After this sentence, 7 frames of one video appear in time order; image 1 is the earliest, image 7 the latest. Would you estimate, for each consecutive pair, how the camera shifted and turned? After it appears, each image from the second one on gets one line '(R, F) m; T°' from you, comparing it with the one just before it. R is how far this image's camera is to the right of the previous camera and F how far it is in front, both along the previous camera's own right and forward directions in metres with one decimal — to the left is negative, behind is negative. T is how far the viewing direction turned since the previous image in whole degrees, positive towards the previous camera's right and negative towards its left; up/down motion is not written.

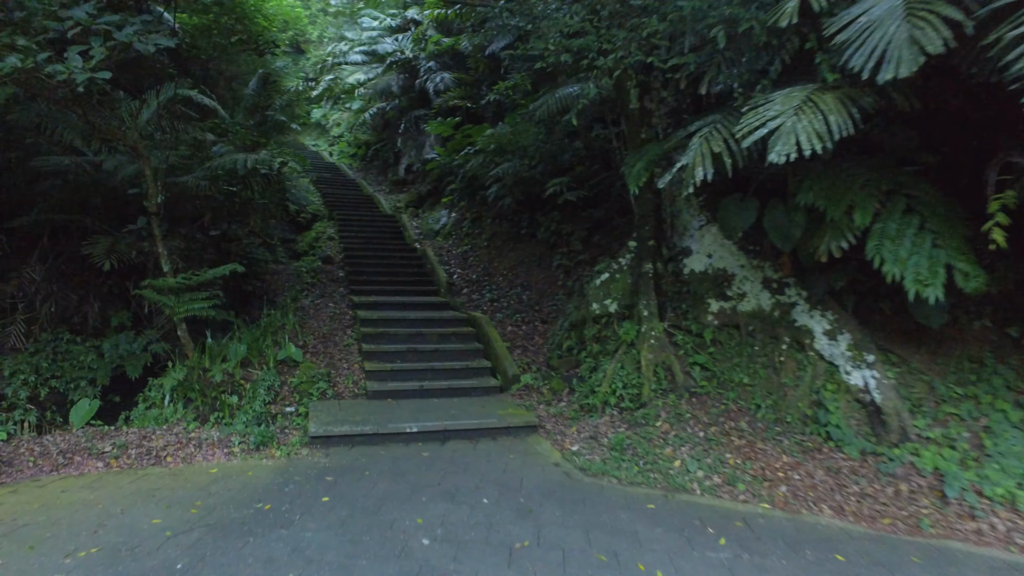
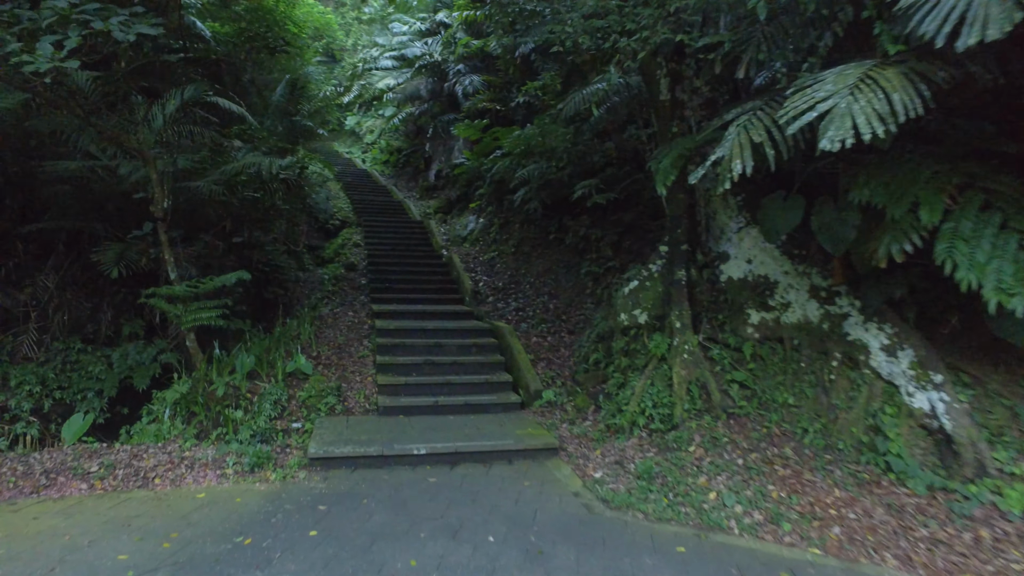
(+0.1, +0.3) m; -3°
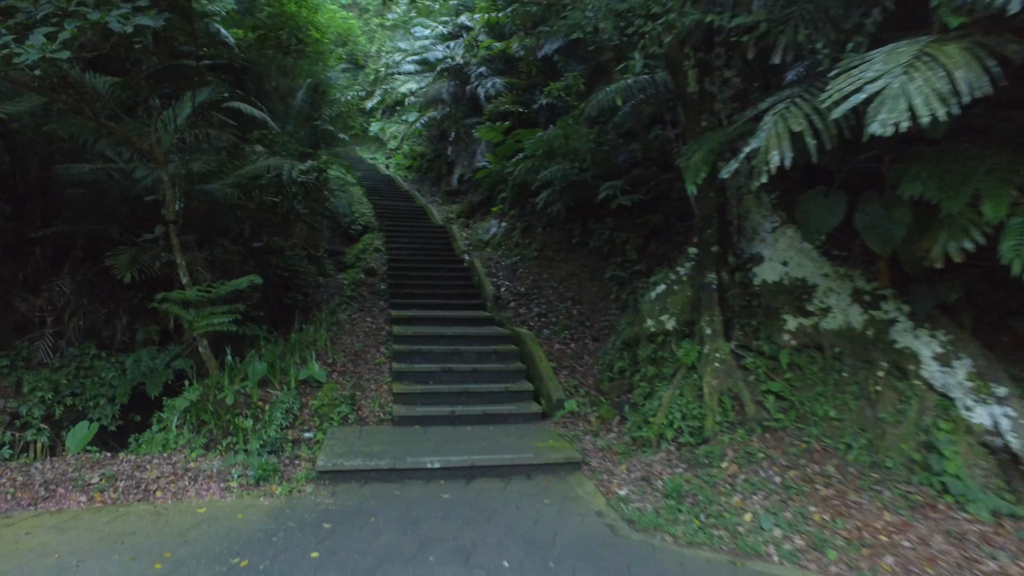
(0.0, +0.2) m; -2°
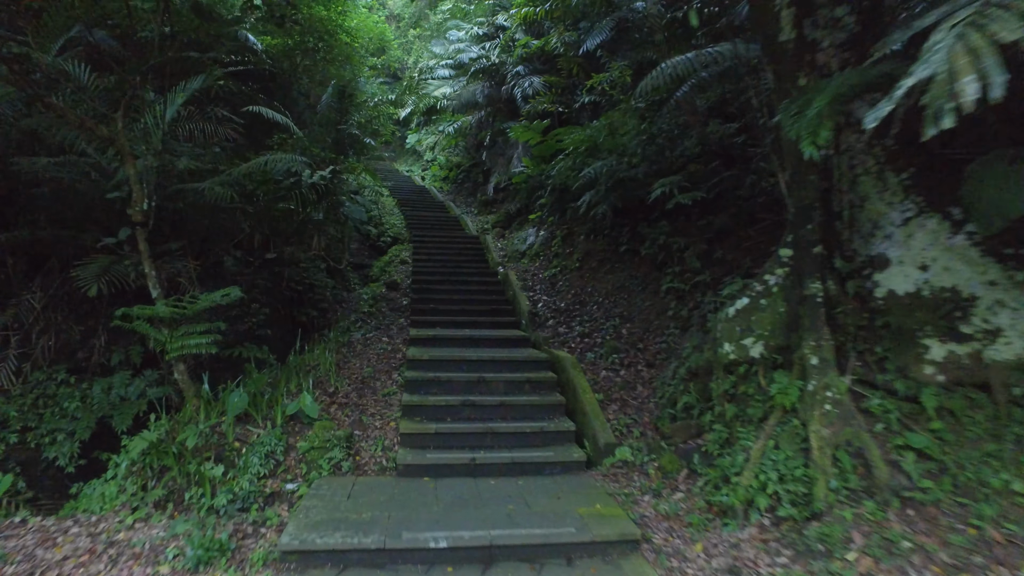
(0.0, +0.9) m; -4°
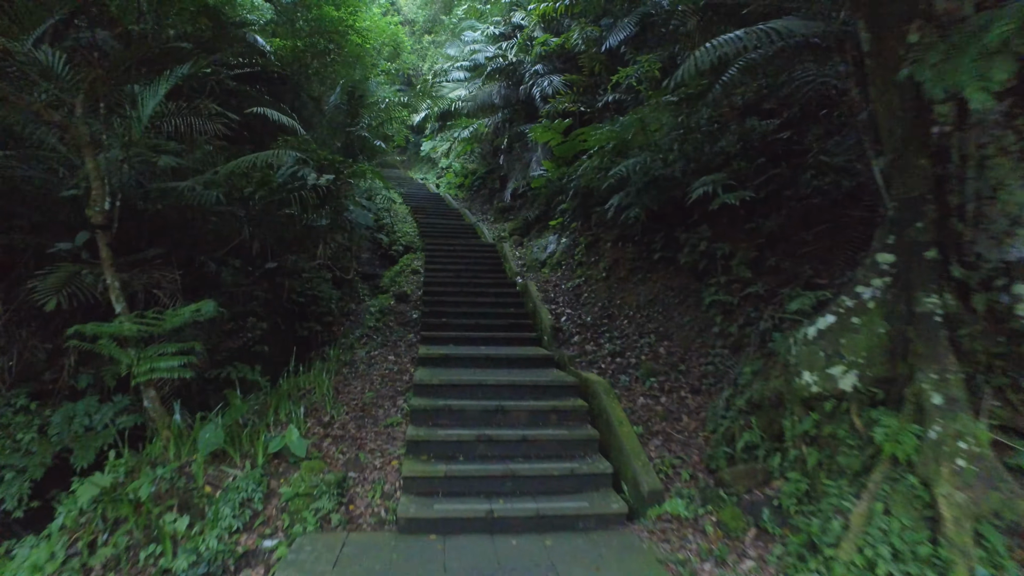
(0.0, +0.6) m; -1°
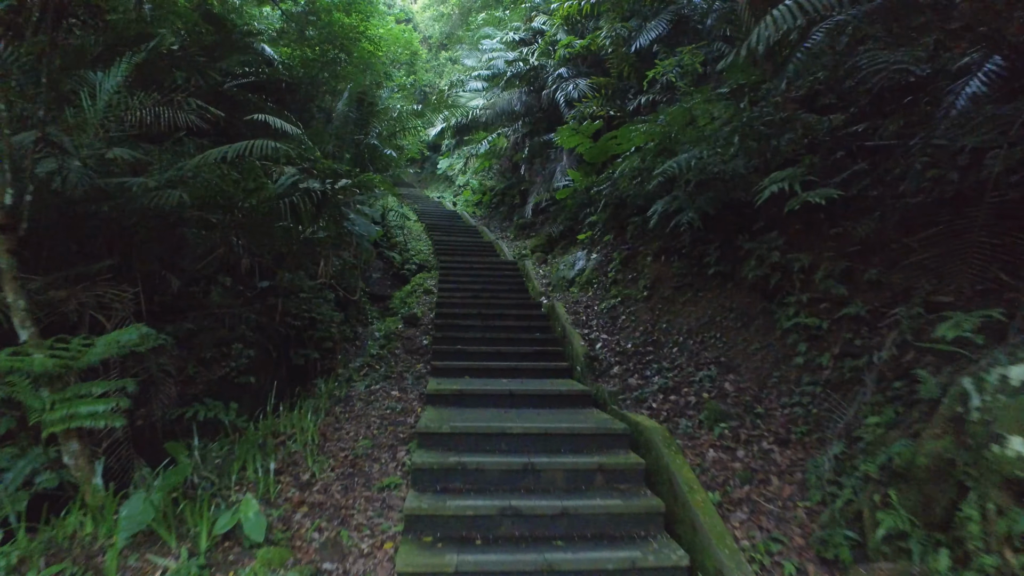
(-0.1, +0.9) m; -1°
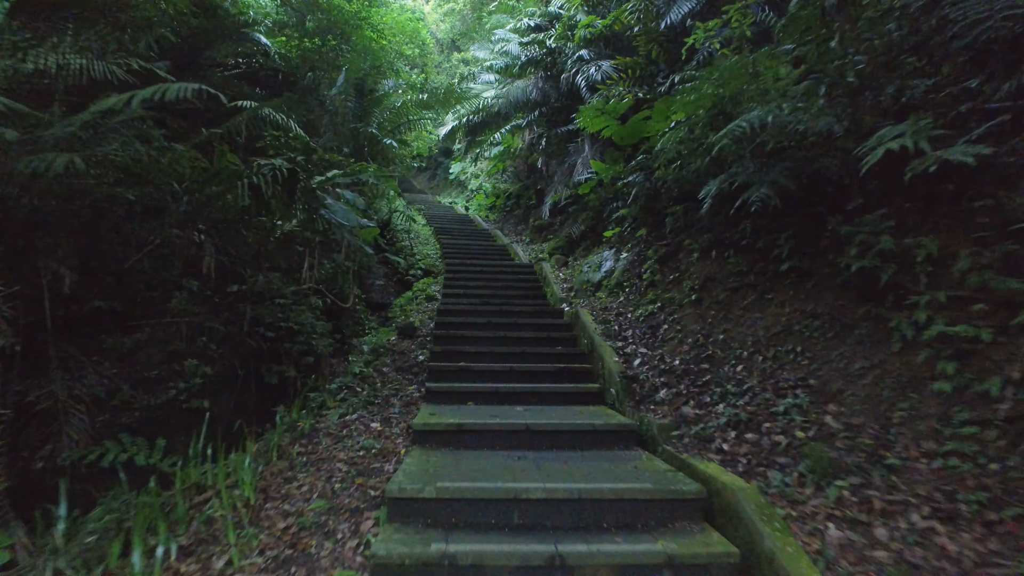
(0.0, +1.0) m; -1°
